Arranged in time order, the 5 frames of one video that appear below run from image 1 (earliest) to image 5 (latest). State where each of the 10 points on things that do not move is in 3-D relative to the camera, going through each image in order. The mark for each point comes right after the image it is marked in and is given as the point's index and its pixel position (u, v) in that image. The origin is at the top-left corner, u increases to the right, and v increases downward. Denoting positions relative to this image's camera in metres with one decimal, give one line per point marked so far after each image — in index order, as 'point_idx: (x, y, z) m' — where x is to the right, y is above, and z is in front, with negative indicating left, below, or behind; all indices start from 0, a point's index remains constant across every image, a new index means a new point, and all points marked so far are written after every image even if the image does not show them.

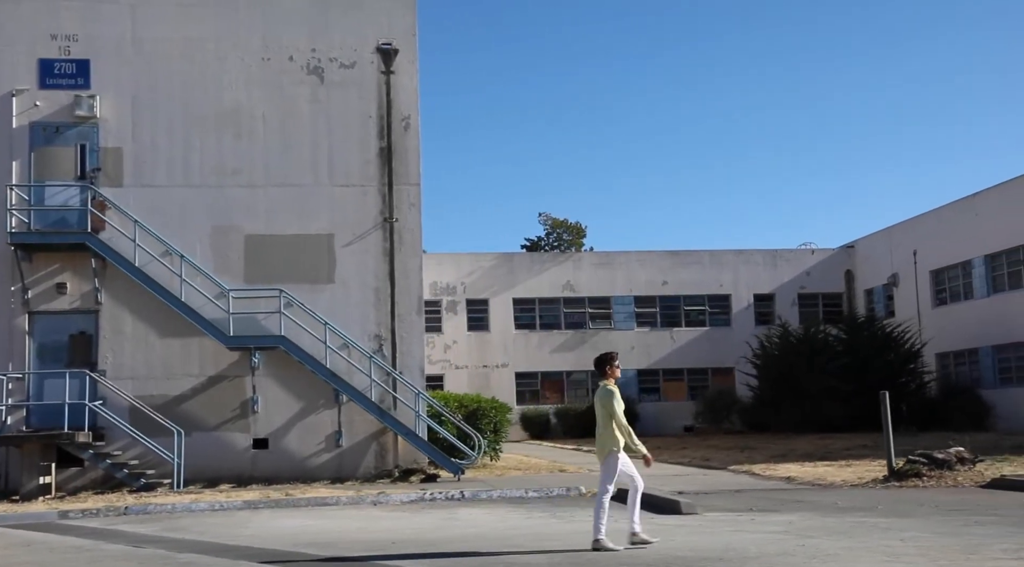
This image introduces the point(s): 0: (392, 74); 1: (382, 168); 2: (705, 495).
0: (-1.8, +3.2, +16.8) m
1: (-2.0, +1.7, +16.7) m
2: (+2.2, -2.1, +11.2) m
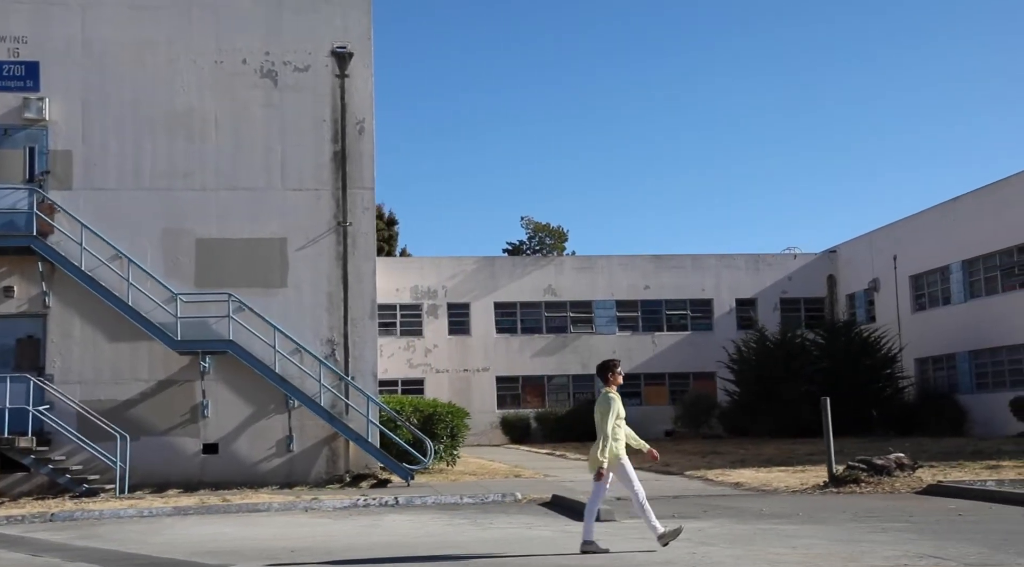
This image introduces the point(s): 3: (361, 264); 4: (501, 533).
0: (-2.5, +3.1, +16.7) m
1: (-2.7, +1.7, +16.6) m
2: (+1.6, -2.2, +11.2) m
3: (-2.3, +0.3, +16.5) m
4: (-0.1, -1.8, +8.0) m
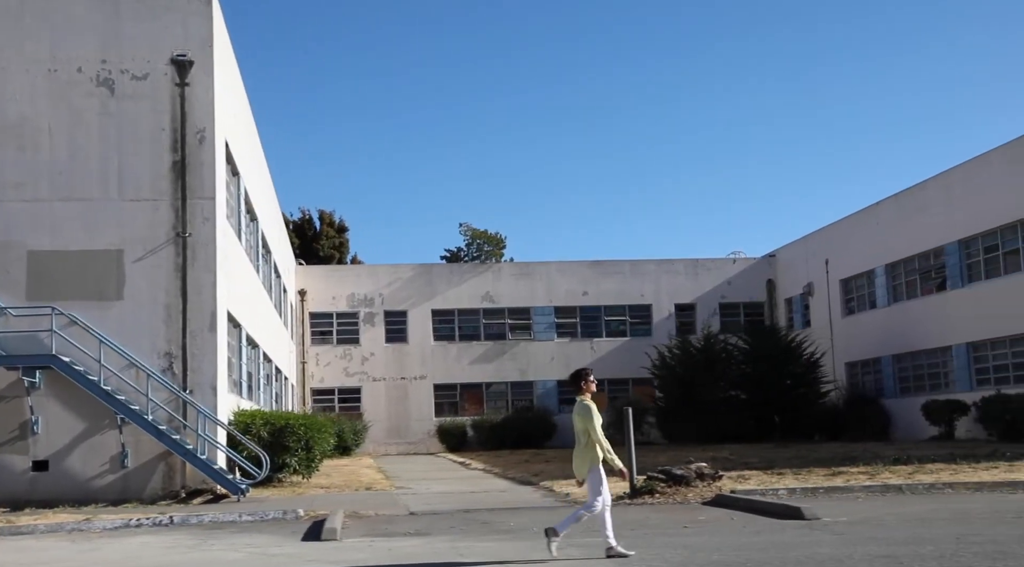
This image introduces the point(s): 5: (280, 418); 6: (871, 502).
0: (-4.9, +3.0, +16.5) m
1: (-5.0, +1.5, +16.3) m
2: (-0.5, -2.3, +11.1) m
3: (-4.6, +0.1, +16.2) m
4: (-2.1, -1.9, +7.8) m
5: (-3.7, -2.2, +17.7) m
6: (+3.3, -2.0, +10.2) m
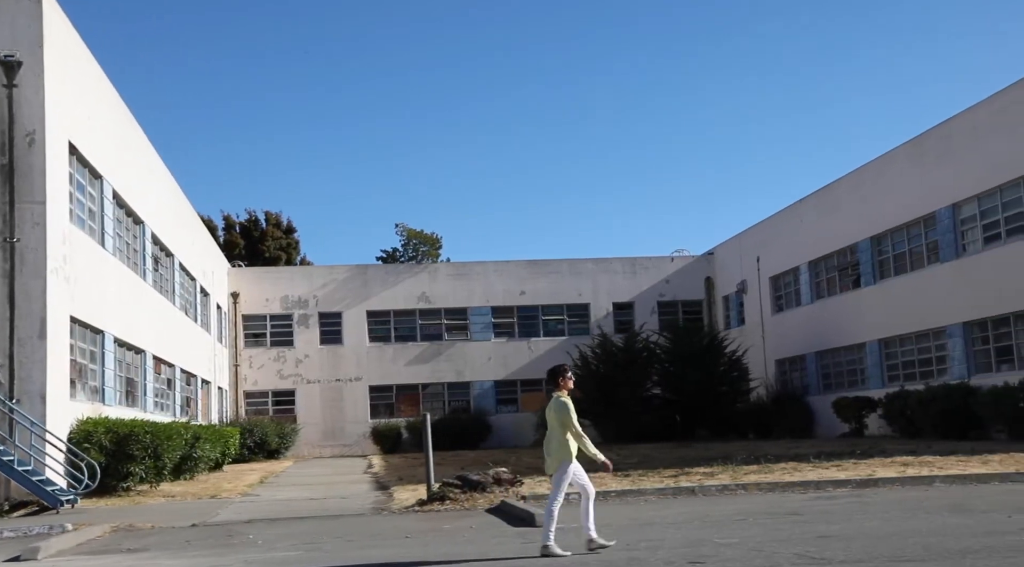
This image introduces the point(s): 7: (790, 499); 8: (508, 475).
0: (-7.3, +2.9, +16.1) m
1: (-7.4, +1.4, +15.9) m
2: (-2.7, -2.4, +10.8) m
3: (-7.0, 0.0, +15.8) m
4: (-4.2, -2.0, +7.5) m
5: (-6.1, -2.2, +17.3) m
6: (+1.2, -2.1, +10.1) m
7: (+2.7, -2.1, +10.6) m
8: (0.0, -2.1, +12.1) m
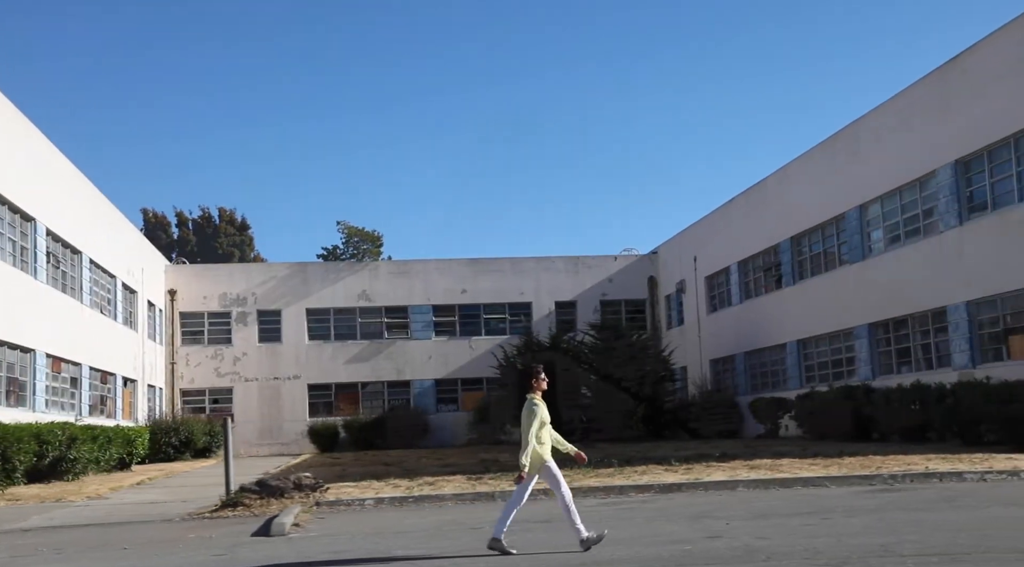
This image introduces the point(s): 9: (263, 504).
0: (-9.5, +2.9, +15.7) m
1: (-9.6, +1.4, +15.5) m
2: (-4.8, -2.4, +10.6) m
3: (-9.2, 0.0, +15.4) m
4: (-6.1, -2.0, +7.2) m
5: (-8.4, -2.2, +16.9) m
6: (-0.8, -2.1, +10.0) m
7: (+0.6, -2.1, +10.5) m
8: (-2.1, -2.1, +11.9) m
9: (-2.5, -2.2, +11.2) m
